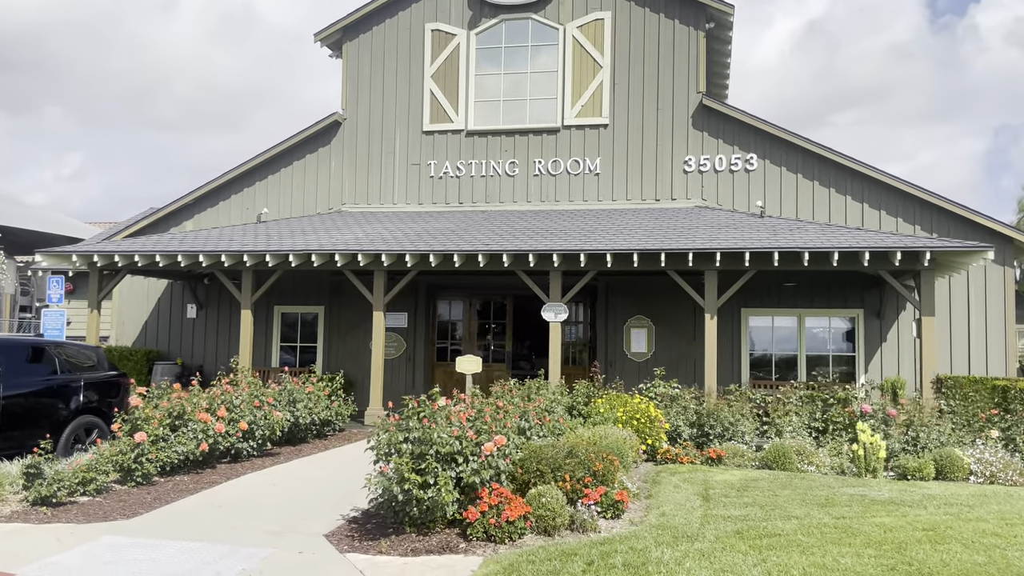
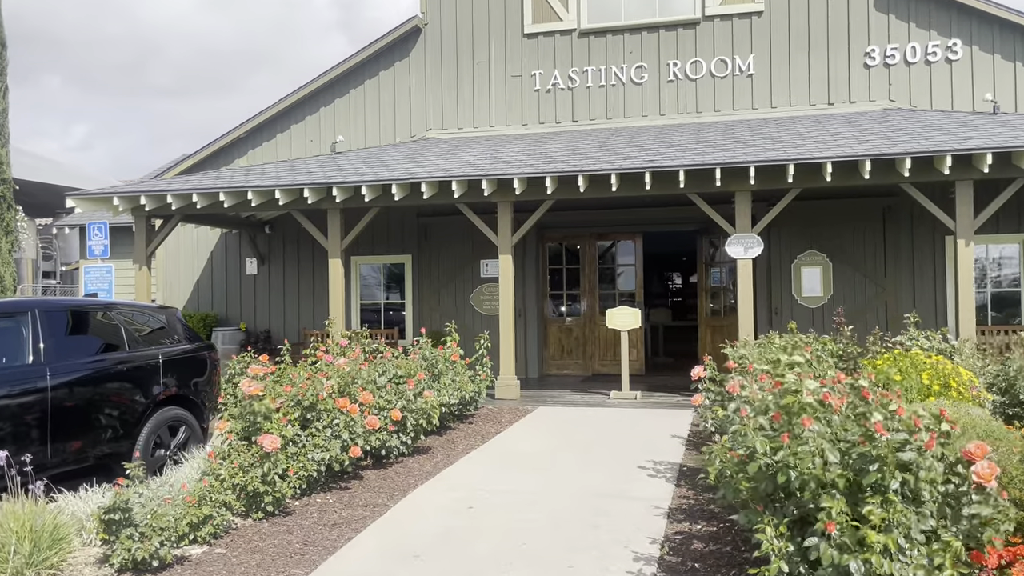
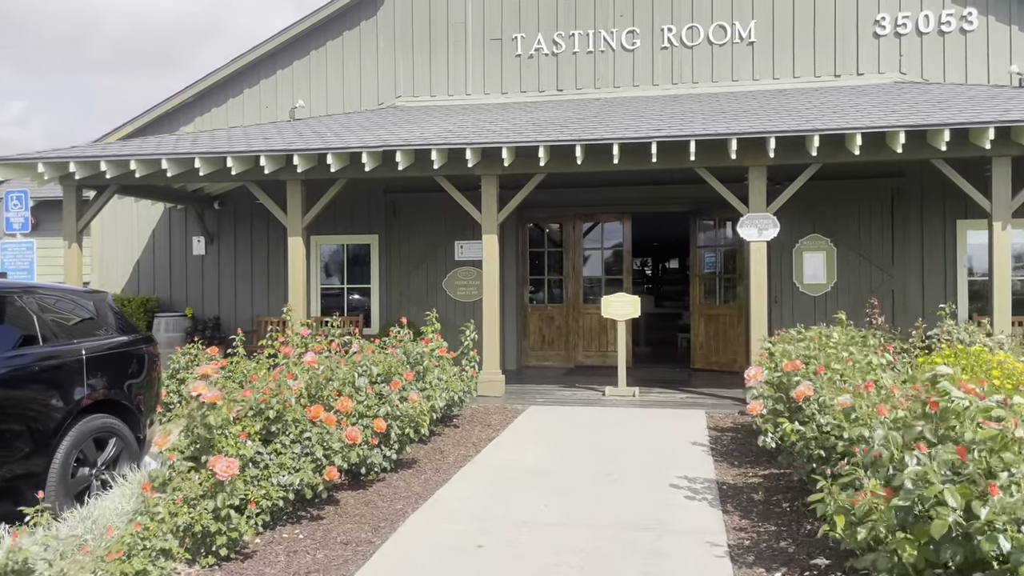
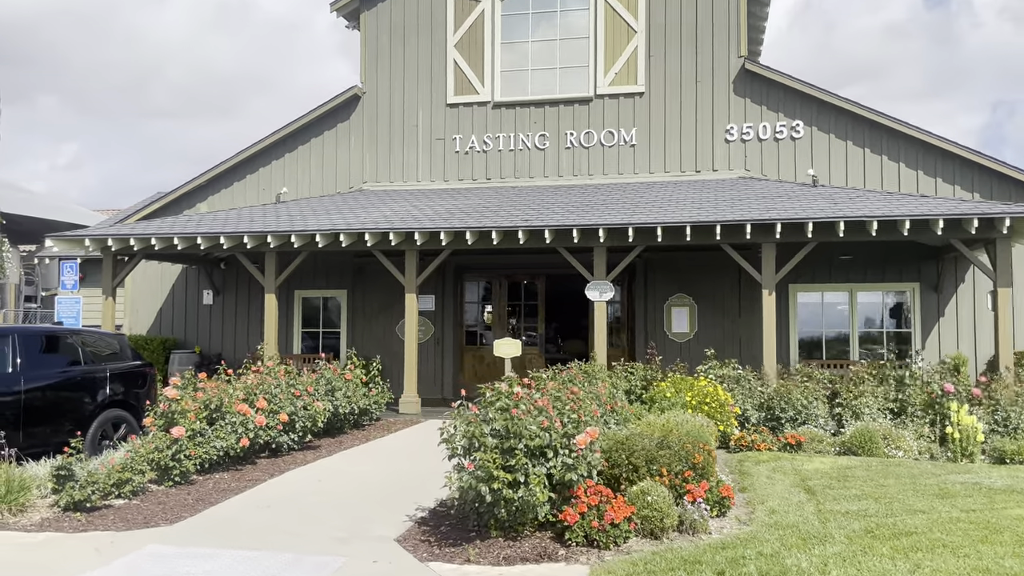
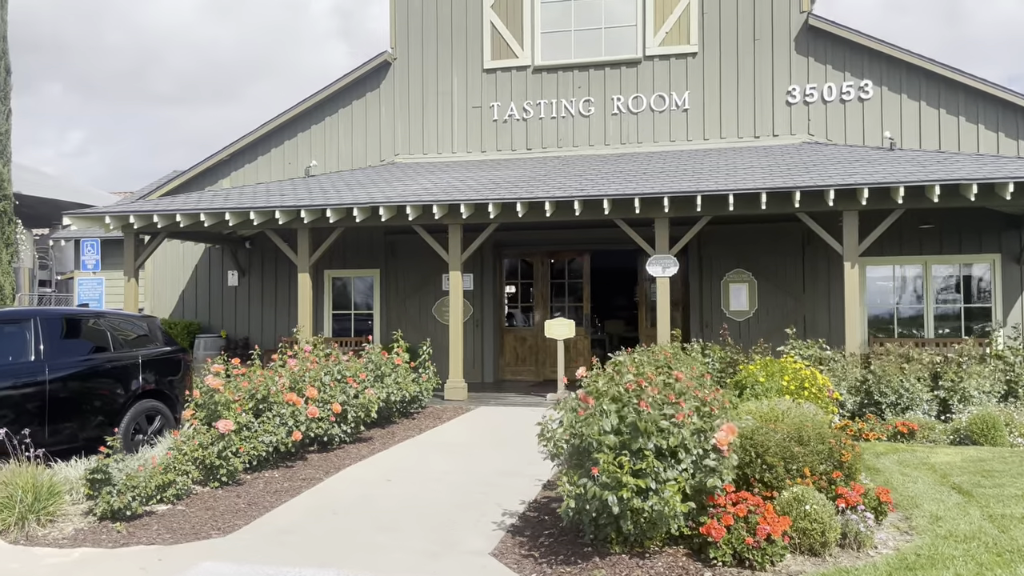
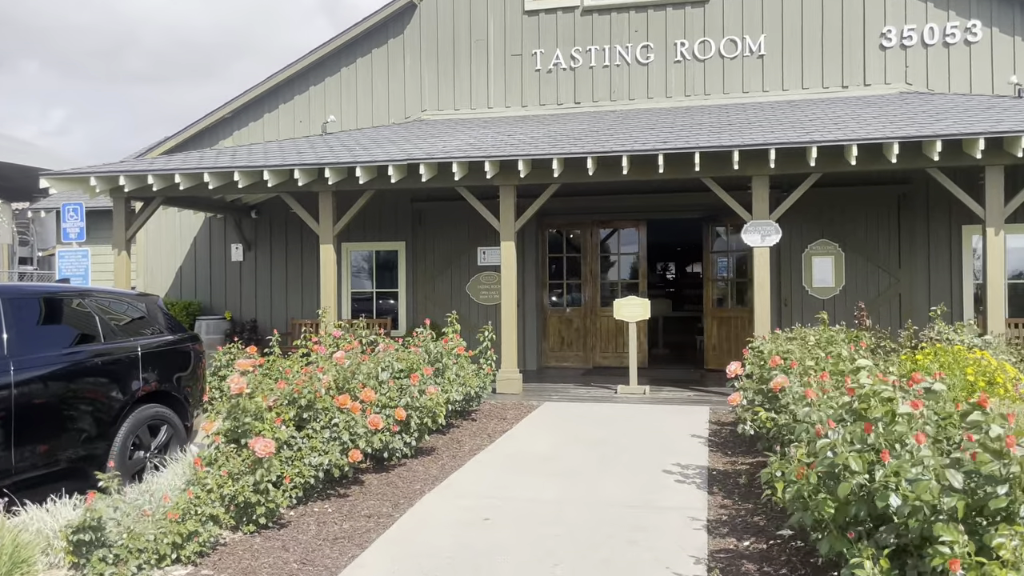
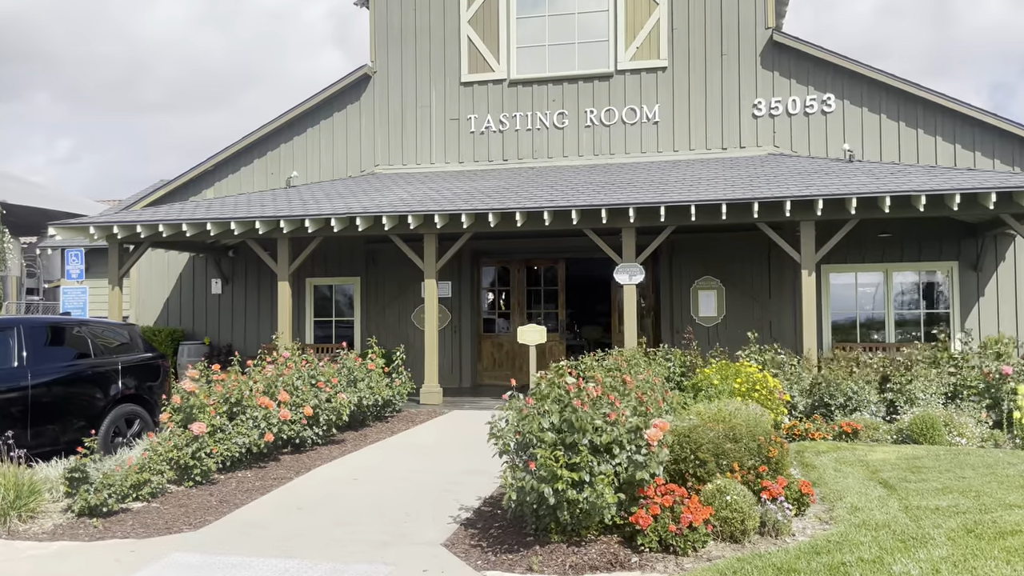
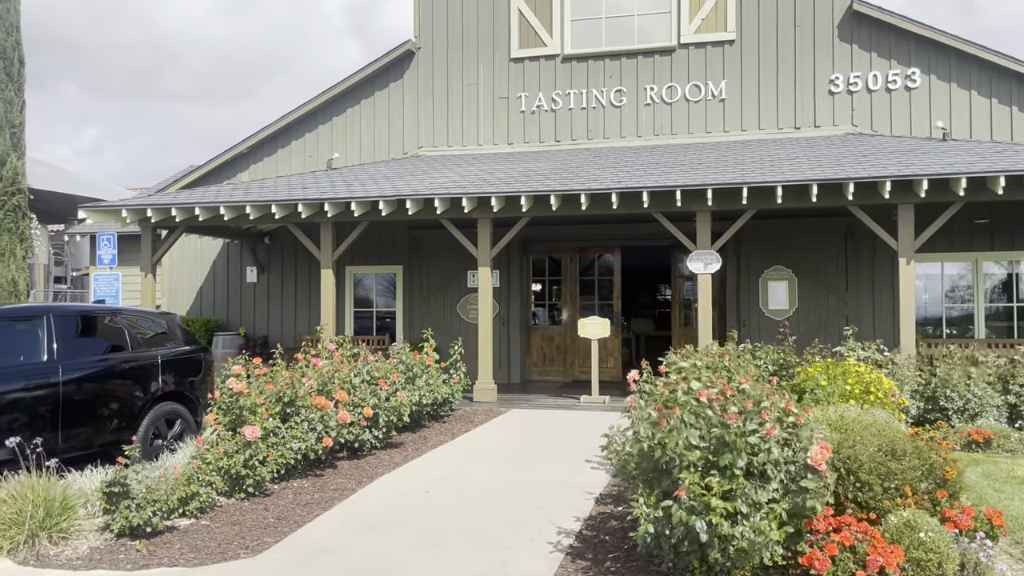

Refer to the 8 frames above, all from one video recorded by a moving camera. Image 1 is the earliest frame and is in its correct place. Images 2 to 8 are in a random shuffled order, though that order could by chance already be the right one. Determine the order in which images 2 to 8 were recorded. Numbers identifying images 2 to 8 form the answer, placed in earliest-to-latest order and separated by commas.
4, 7, 5, 8, 2, 6, 3
